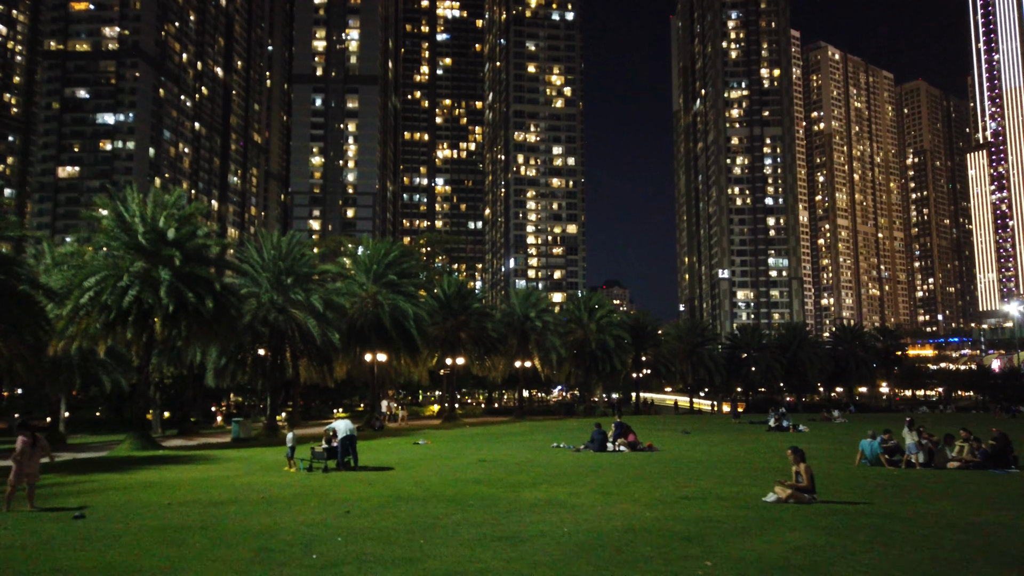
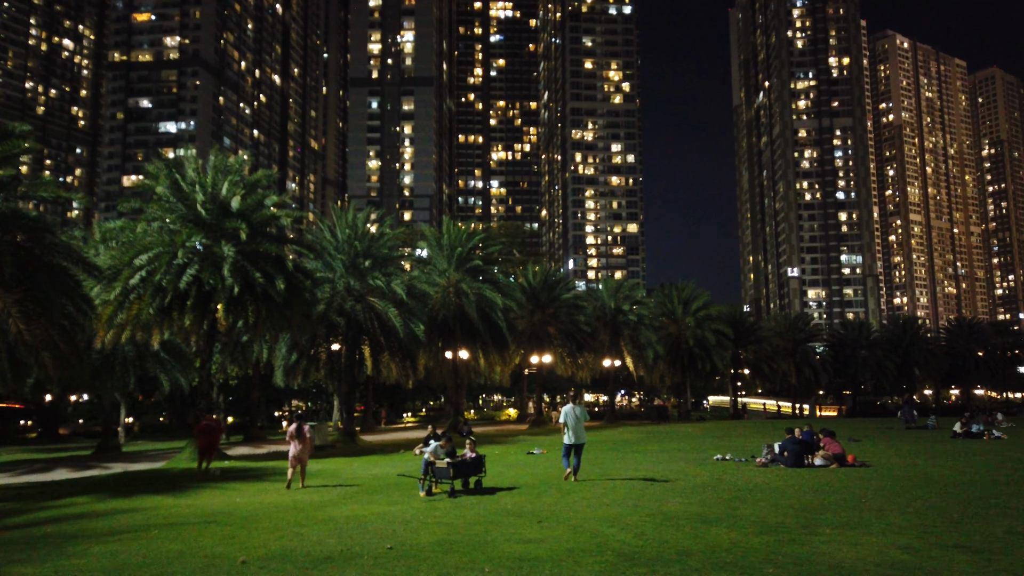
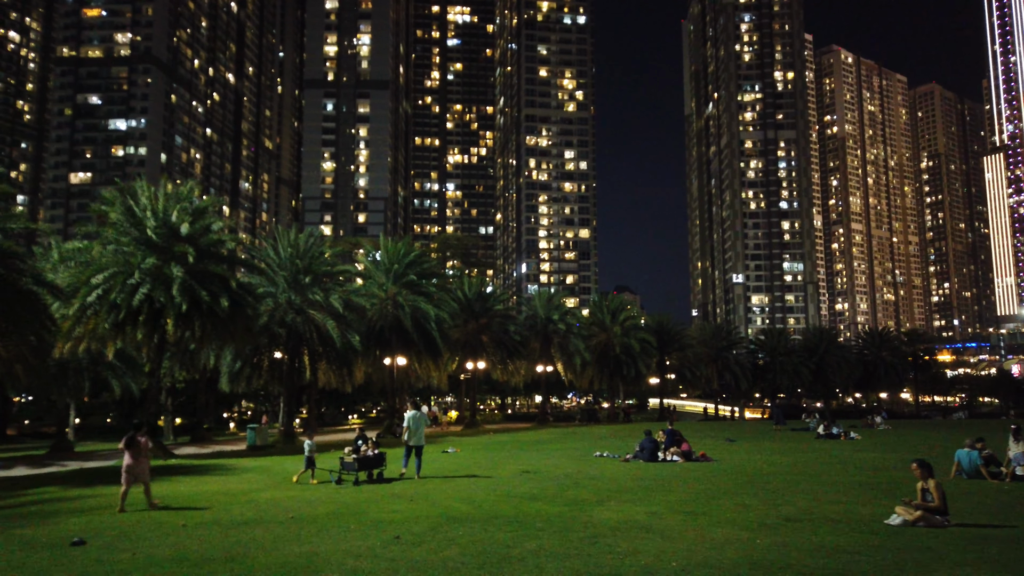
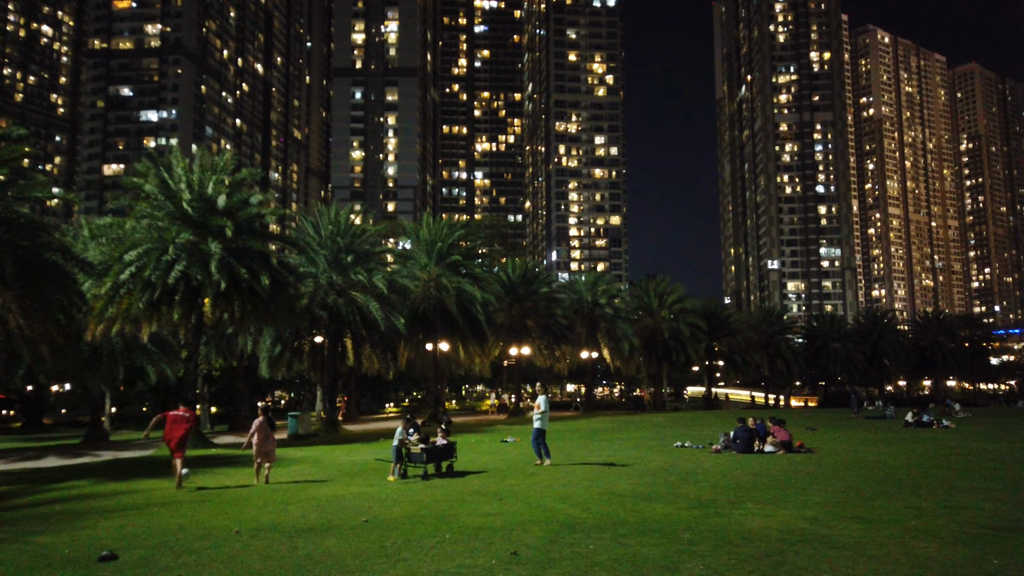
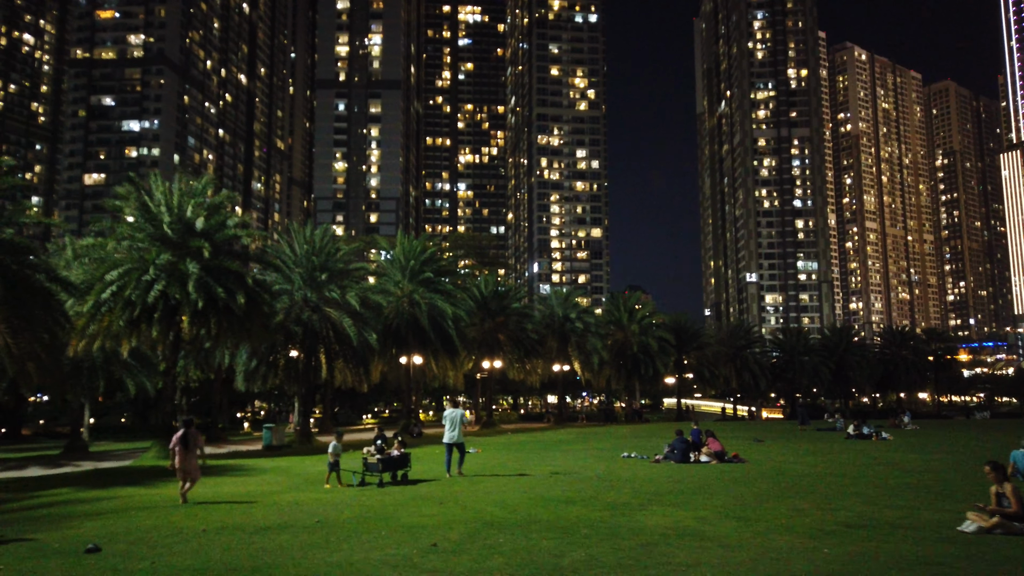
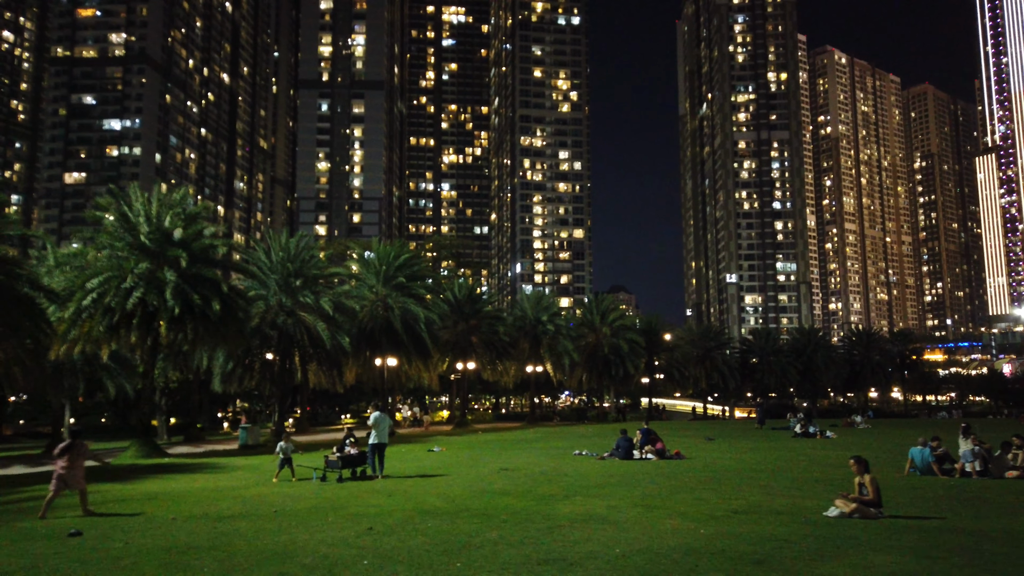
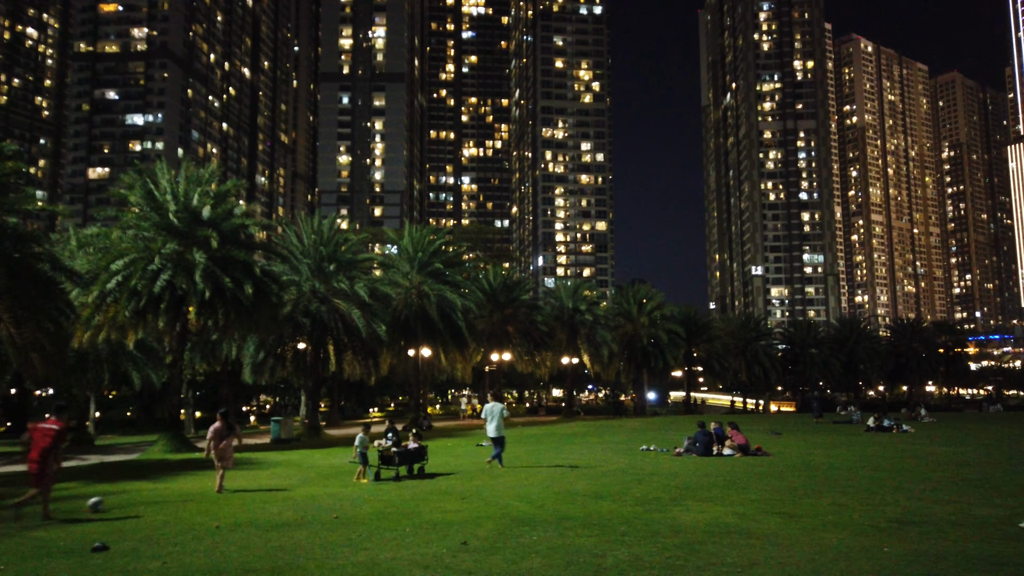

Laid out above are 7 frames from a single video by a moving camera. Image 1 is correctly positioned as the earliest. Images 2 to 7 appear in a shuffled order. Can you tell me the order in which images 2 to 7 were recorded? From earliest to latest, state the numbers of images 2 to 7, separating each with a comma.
6, 3, 5, 7, 4, 2
